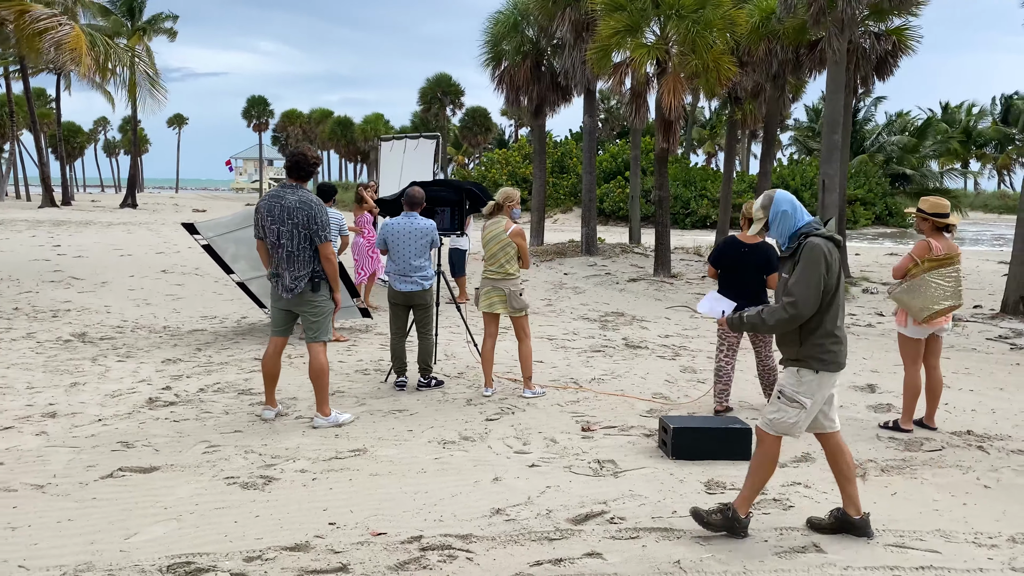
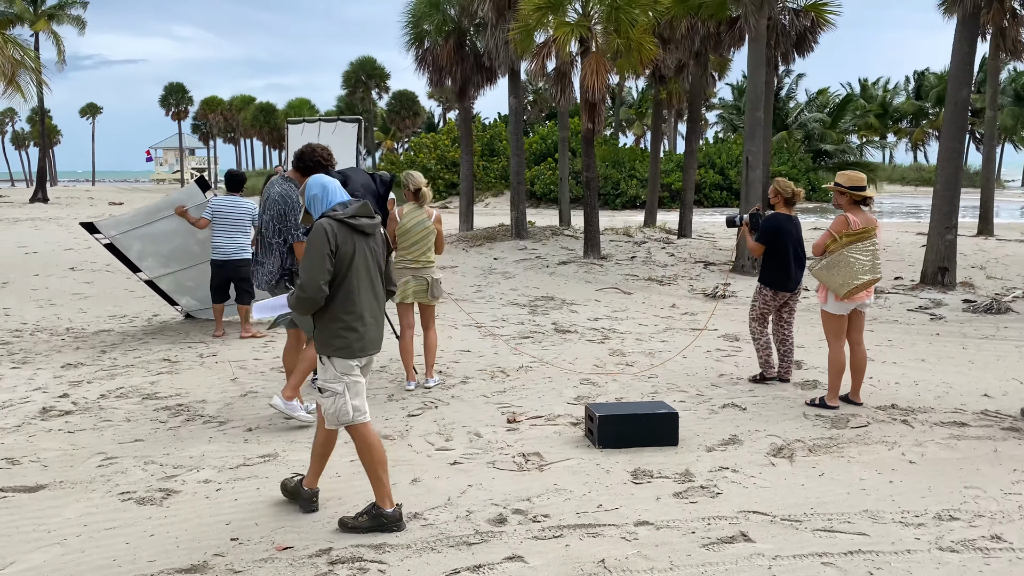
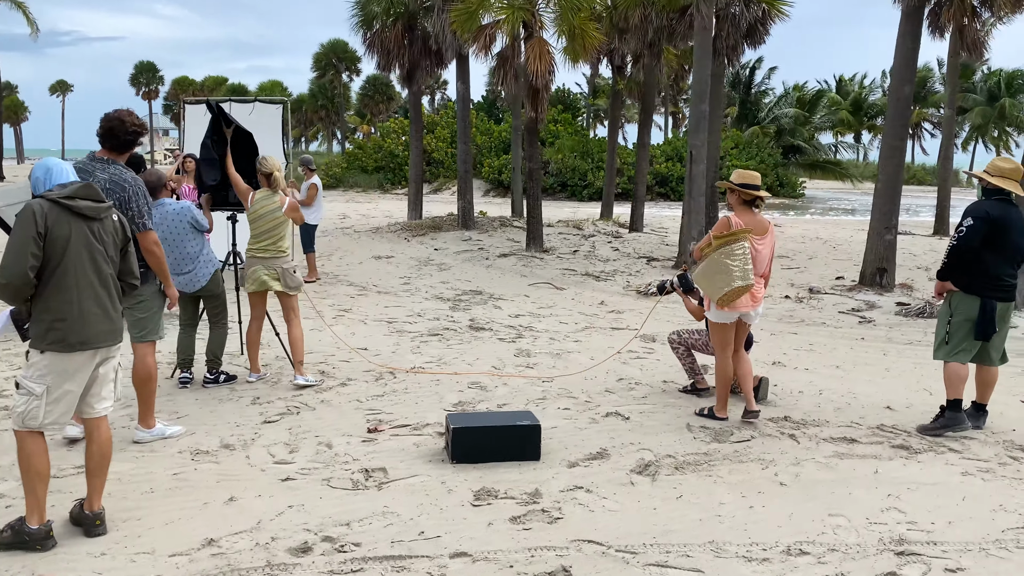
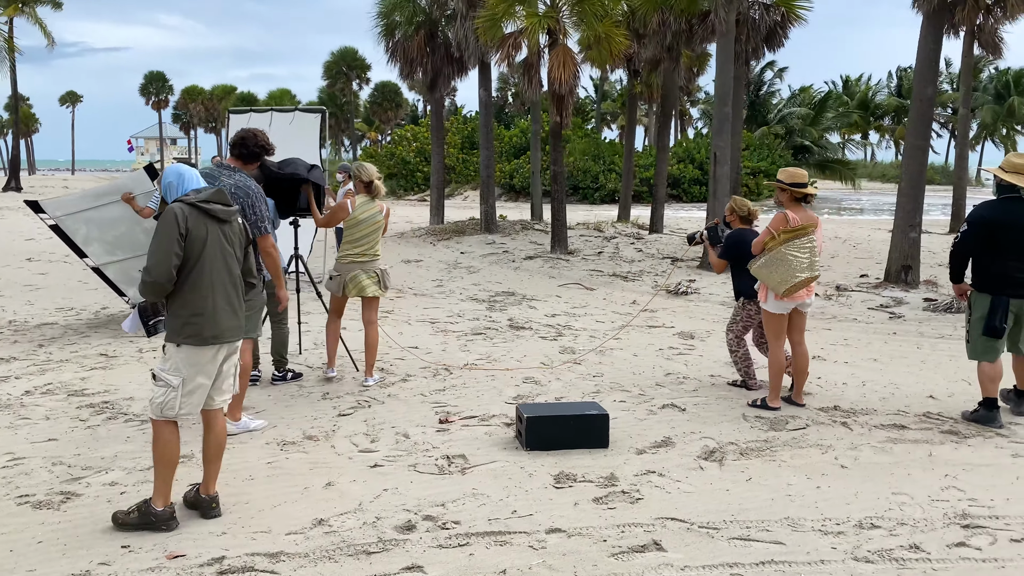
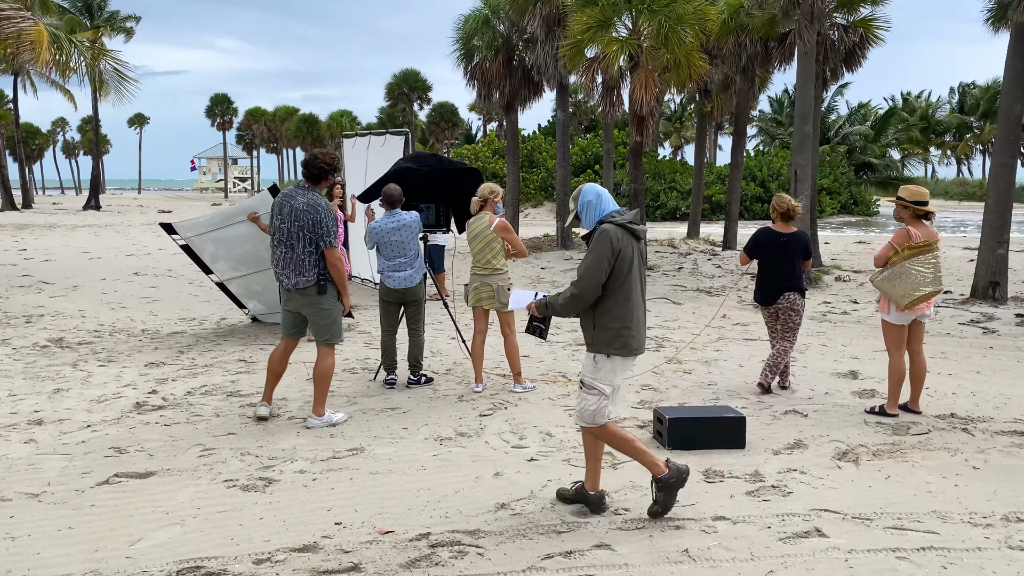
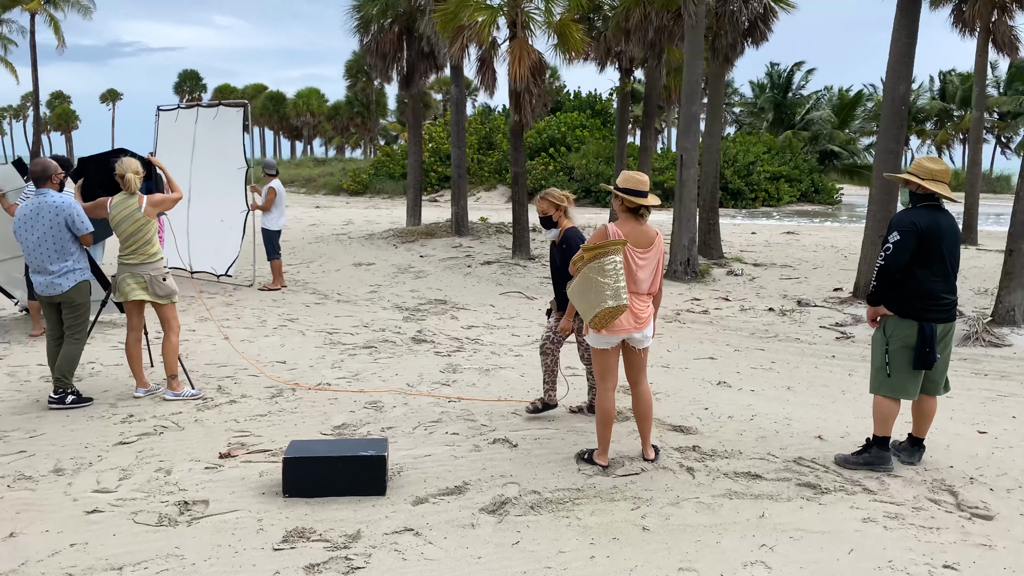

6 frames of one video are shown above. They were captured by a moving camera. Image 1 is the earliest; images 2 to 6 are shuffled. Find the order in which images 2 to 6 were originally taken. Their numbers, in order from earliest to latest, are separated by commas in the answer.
5, 2, 4, 3, 6
